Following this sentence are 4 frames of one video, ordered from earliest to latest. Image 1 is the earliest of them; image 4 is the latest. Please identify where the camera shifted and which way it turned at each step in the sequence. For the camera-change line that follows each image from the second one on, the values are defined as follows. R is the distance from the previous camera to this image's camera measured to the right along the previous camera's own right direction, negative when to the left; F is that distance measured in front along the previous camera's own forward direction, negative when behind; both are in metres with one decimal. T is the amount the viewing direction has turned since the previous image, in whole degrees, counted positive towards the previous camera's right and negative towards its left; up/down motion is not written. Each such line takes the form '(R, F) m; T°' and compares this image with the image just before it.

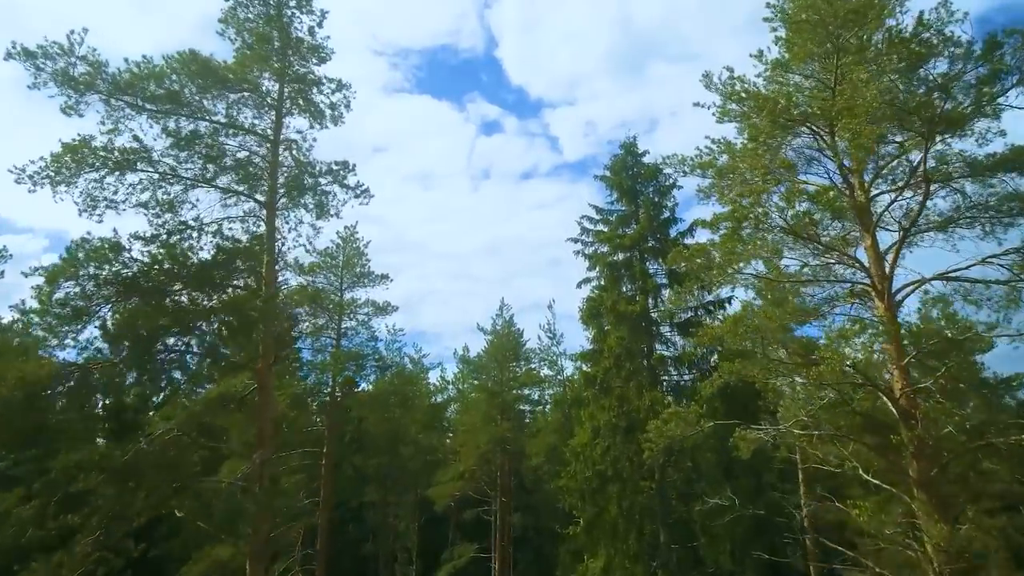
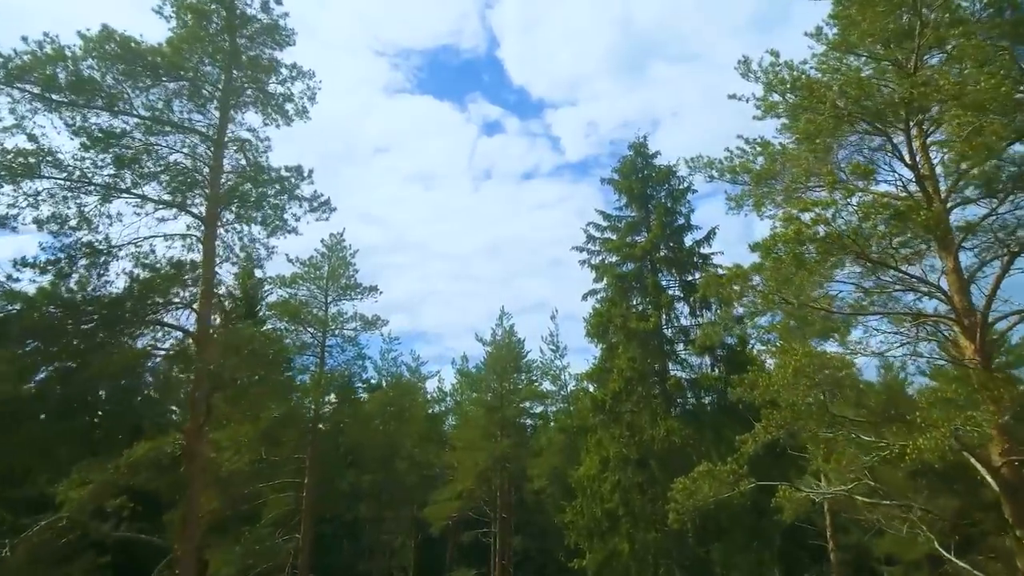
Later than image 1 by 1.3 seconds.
(+0.1, +2.7) m; 0°
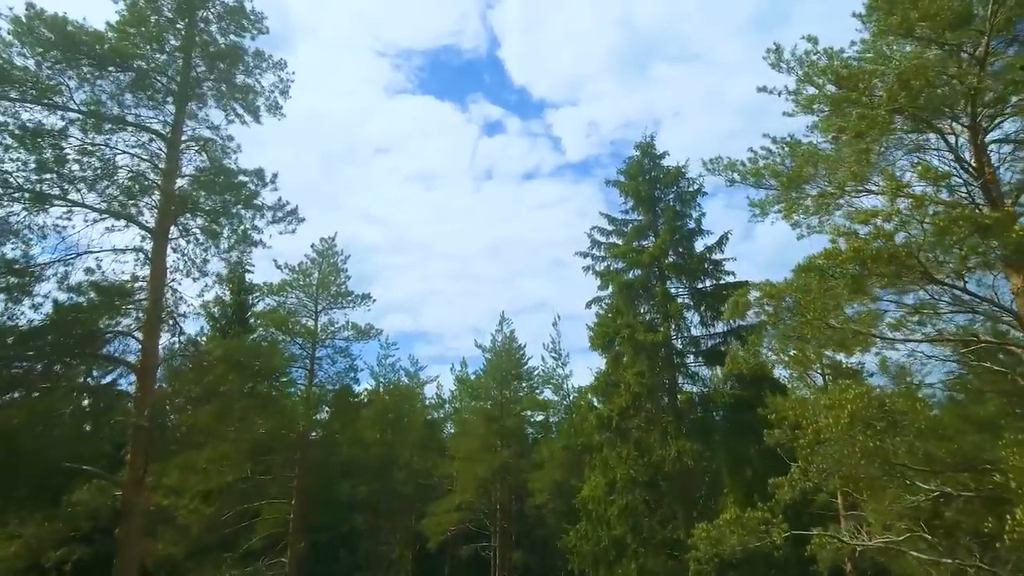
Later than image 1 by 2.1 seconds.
(0.0, +1.6) m; 0°
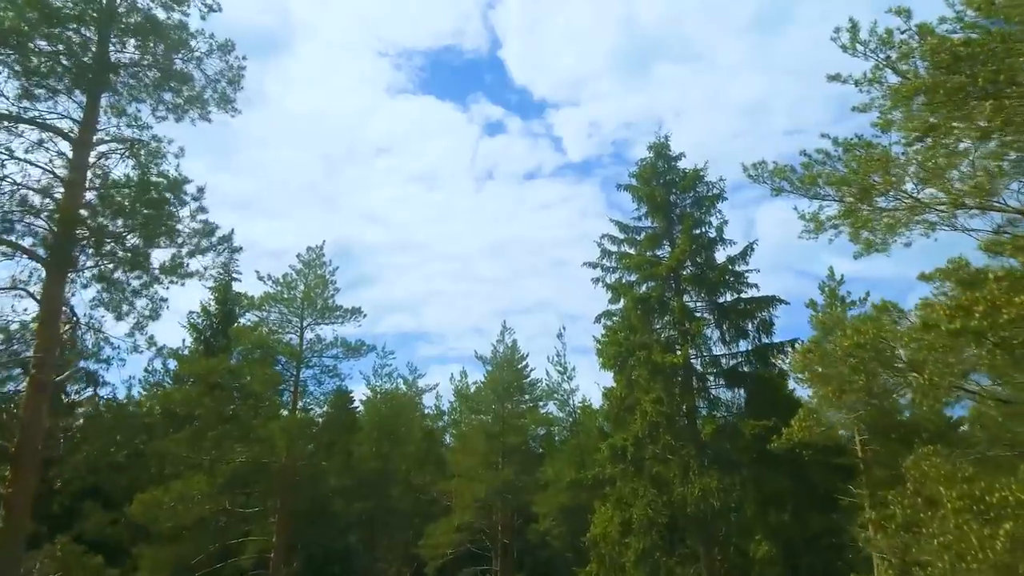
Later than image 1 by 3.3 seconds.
(-0.1, +2.4) m; 0°
